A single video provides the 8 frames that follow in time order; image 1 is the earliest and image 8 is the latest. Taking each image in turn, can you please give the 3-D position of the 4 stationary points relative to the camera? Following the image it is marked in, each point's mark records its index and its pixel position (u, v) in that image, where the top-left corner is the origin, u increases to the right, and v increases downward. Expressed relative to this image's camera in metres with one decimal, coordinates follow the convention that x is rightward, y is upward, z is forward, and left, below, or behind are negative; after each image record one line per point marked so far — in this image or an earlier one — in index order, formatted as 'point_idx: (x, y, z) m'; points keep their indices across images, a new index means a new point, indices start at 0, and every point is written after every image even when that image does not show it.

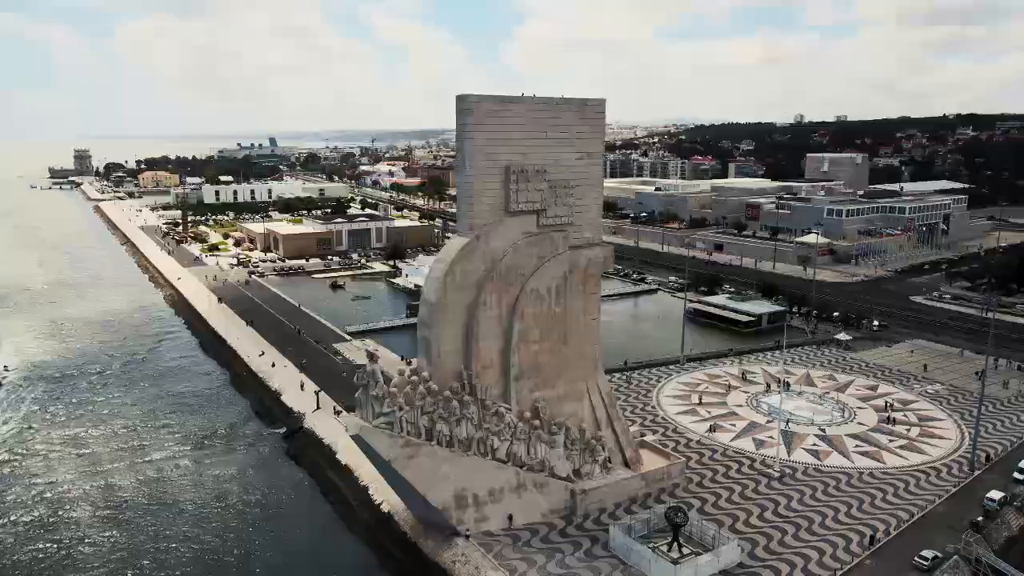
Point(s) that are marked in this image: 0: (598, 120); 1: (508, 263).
0: (+2.1, +4.1, +17.7) m
1: (-0.1, +0.5, +16.7) m
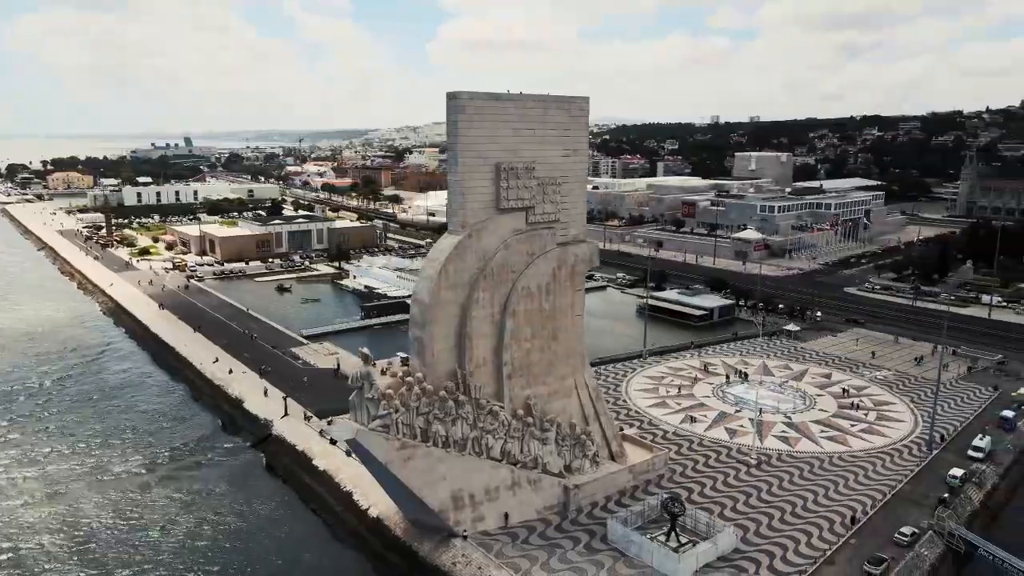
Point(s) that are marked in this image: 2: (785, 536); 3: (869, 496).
0: (+1.7, +4.2, +17.8) m
1: (-0.3, +0.6, +16.6) m
2: (+6.2, -5.6, +16.5) m
3: (+9.1, -5.3, +18.5) m
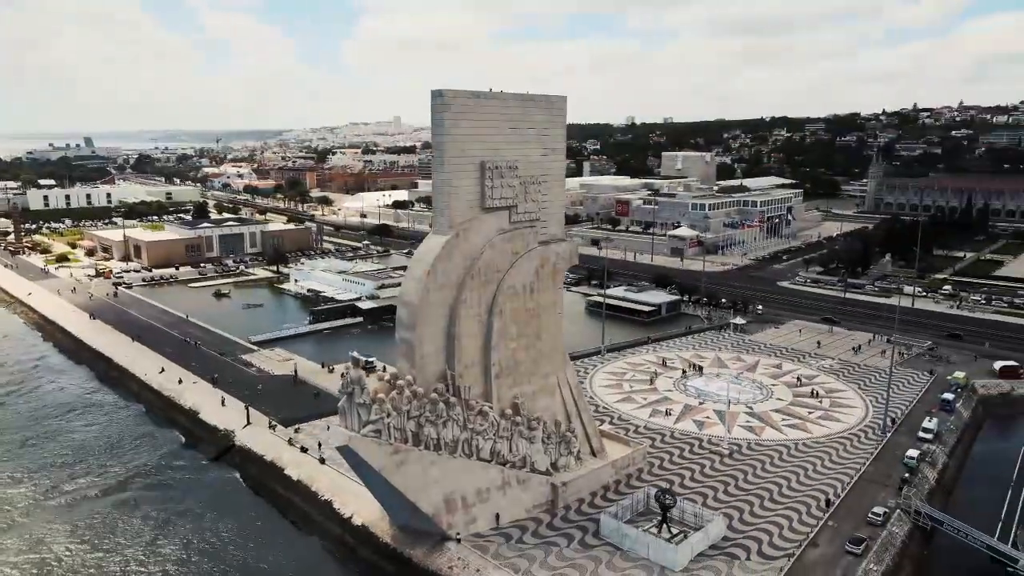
0: (+1.2, +4.3, +17.9) m
1: (-0.6, +0.6, +16.5) m
2: (+6.0, -5.5, +17.0) m
3: (+8.7, -5.1, +19.4) m
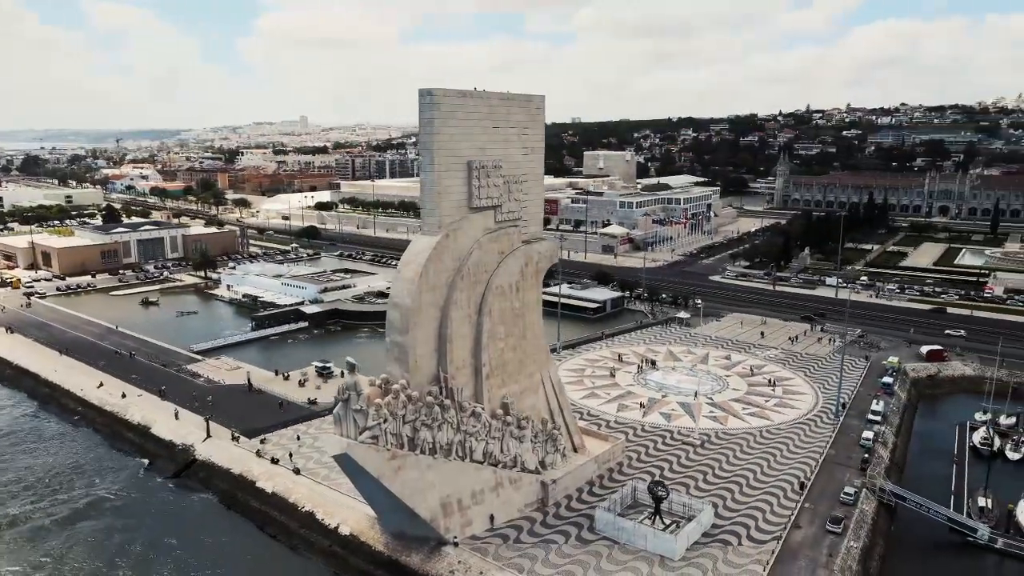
0: (+0.7, +4.3, +18.0) m
1: (-0.9, +0.6, +16.4) m
2: (+5.8, -5.3, +17.7) m
3: (+8.2, -4.9, +20.3) m
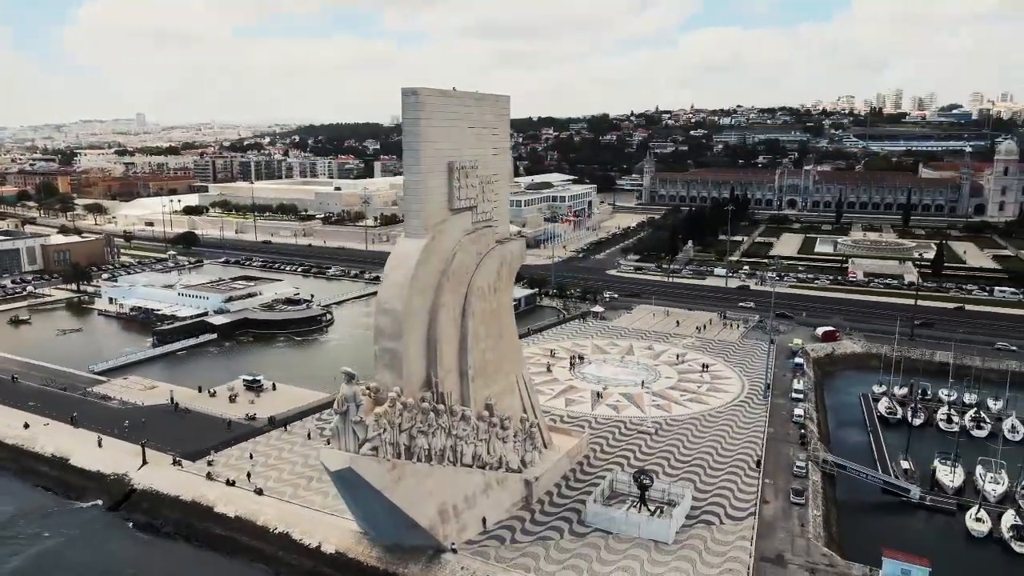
0: (-0.1, +4.3, +18.0) m
1: (-1.2, +0.6, +16.2) m
2: (+5.3, -5.1, +18.7) m
3: (+7.1, -4.6, +21.7) m
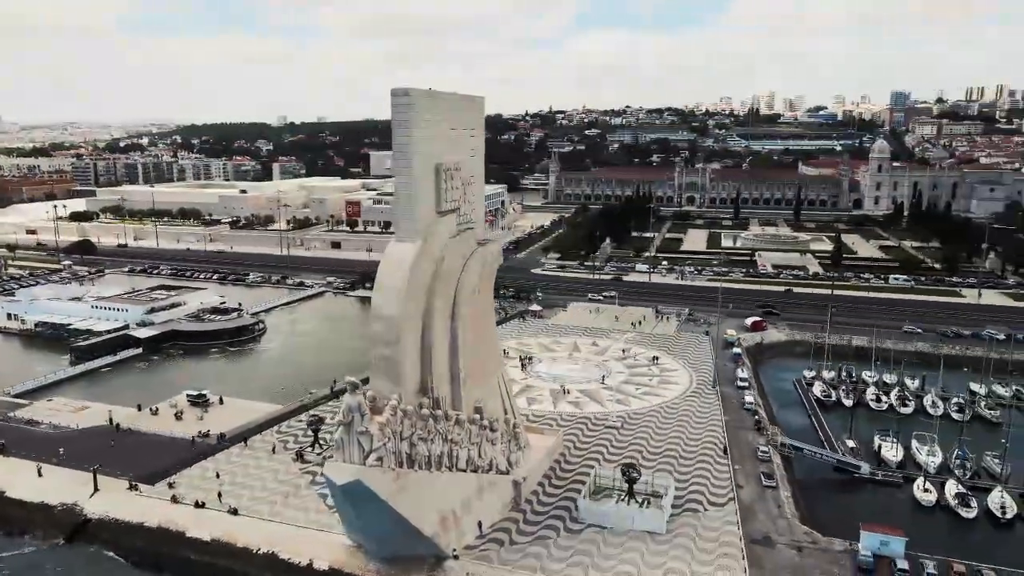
0: (-0.7, +4.3, +17.9) m
1: (-1.5, +0.5, +16.0) m
2: (+4.8, -5.0, +19.4) m
3: (+6.2, -4.4, +22.6) m
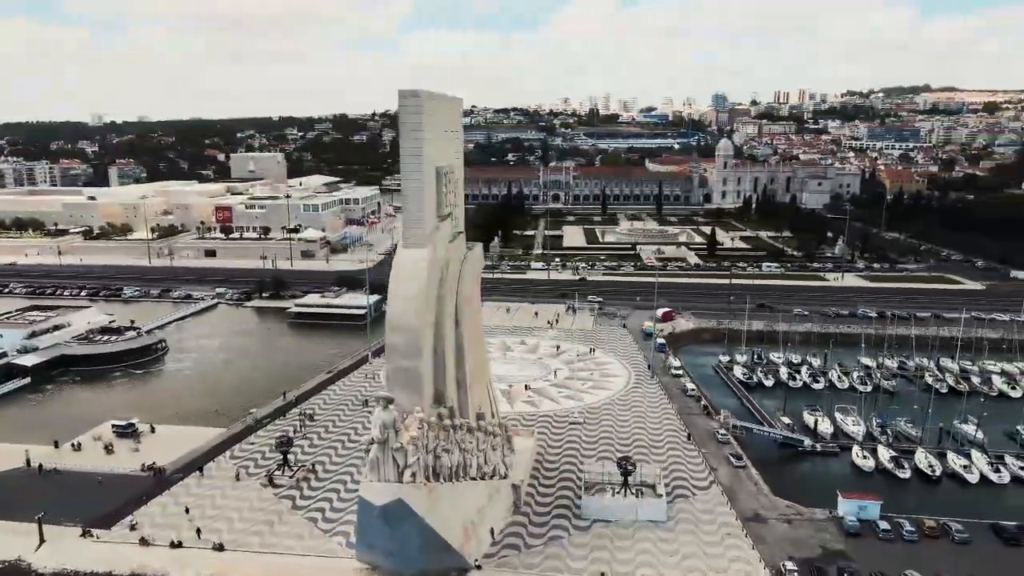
0: (-1.2, +4.2, +17.6) m
1: (-1.4, +0.3, +15.6) m
2: (+4.4, -4.9, +20.2) m
3: (+5.1, -4.2, +23.6) m
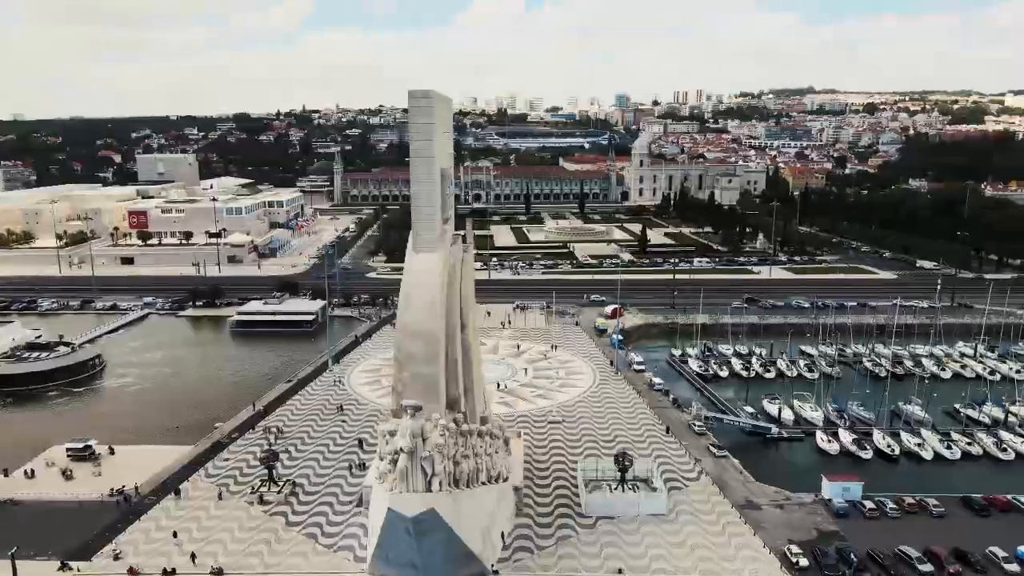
0: (-1.4, +4.1, +17.4) m
1: (-1.2, +0.3, +15.4) m
2: (+4.1, -4.8, +20.7) m
3: (+4.3, -4.2, +24.1) m
